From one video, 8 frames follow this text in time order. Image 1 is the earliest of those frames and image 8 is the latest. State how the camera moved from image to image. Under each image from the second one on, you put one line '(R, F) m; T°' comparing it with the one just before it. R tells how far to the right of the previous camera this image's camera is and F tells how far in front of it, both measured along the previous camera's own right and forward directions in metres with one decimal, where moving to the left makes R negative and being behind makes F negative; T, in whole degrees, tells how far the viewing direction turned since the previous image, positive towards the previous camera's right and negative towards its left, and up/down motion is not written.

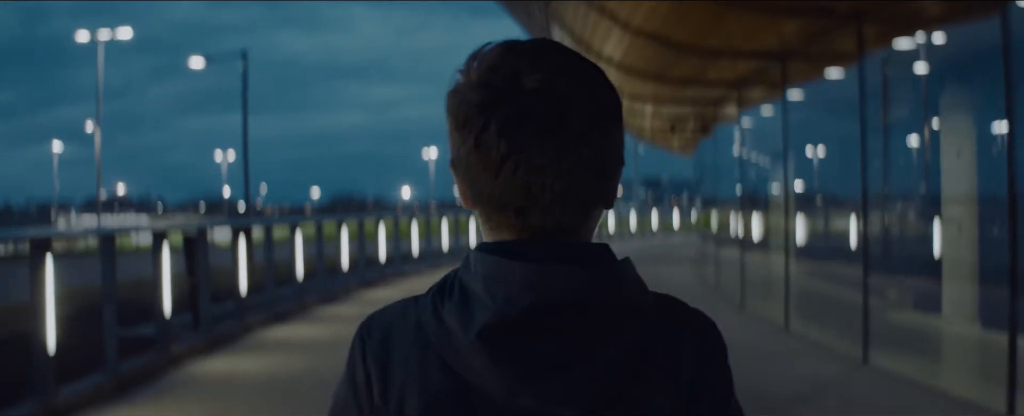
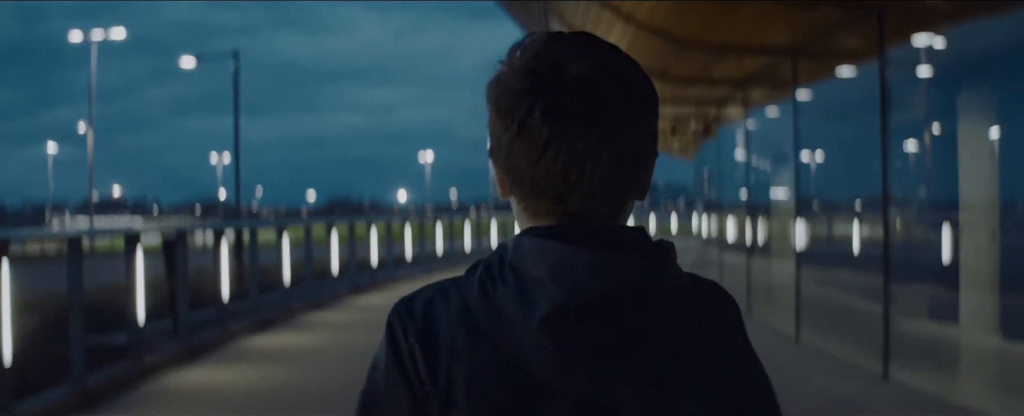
(0.0, +0.3) m; 0°
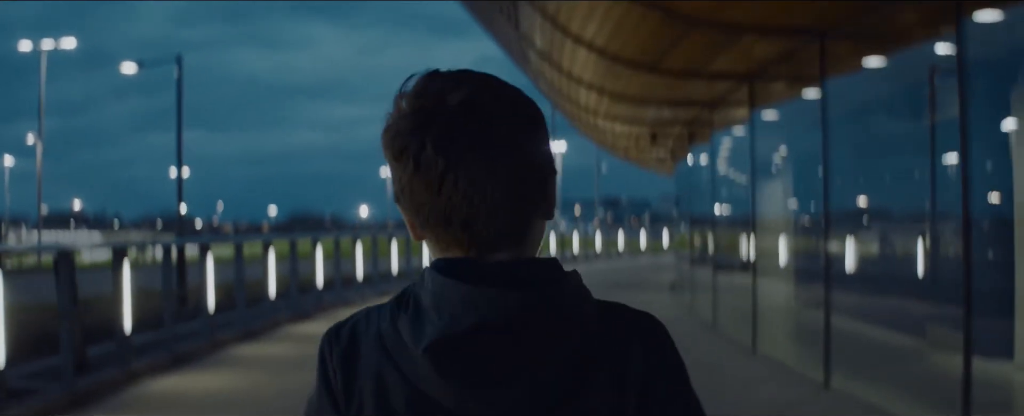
(0.0, +1.1) m; +2°
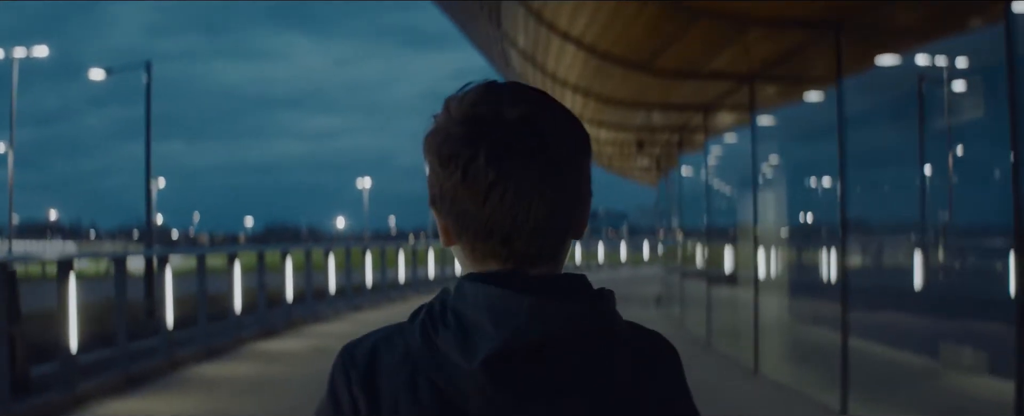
(0.0, +0.4) m; +1°
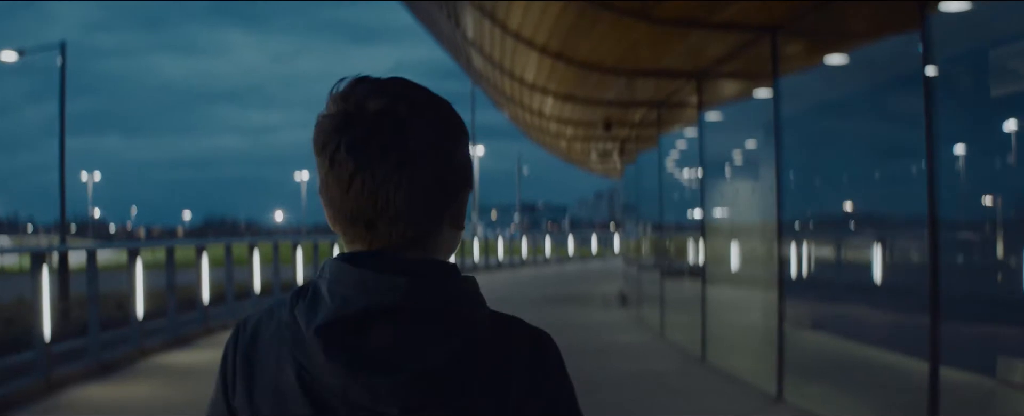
(-0.1, +1.1) m; +3°
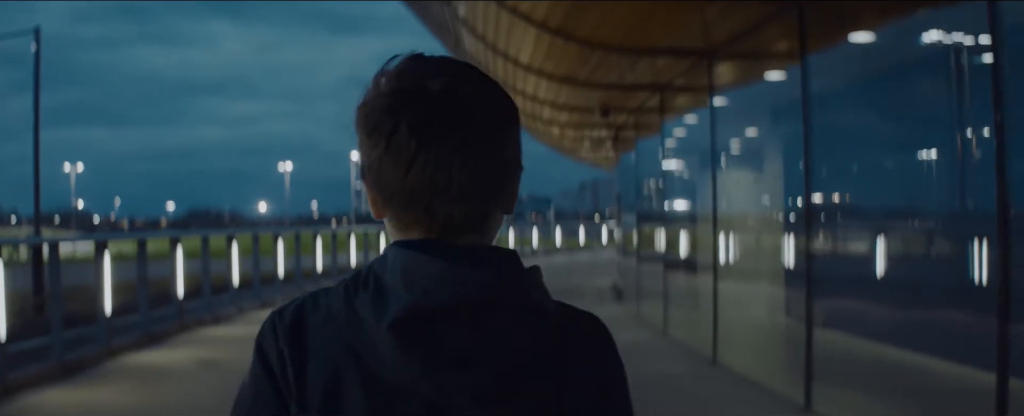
(-0.1, +0.4) m; +1°
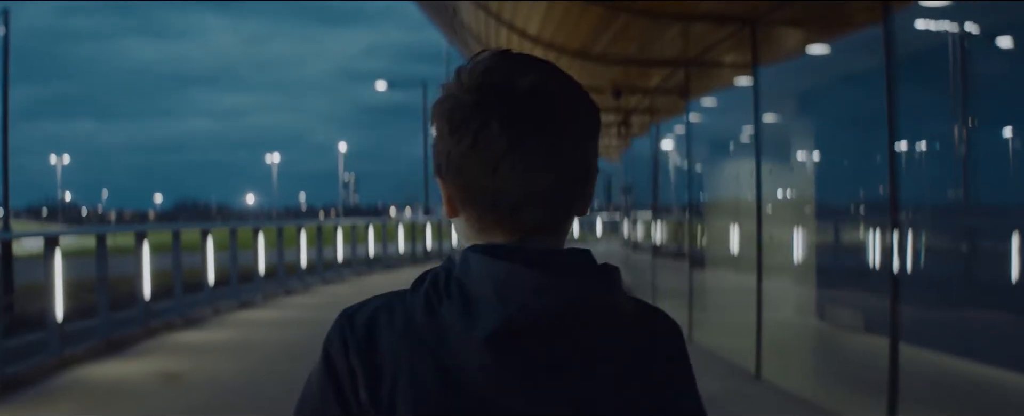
(-0.1, +0.7) m; +1°
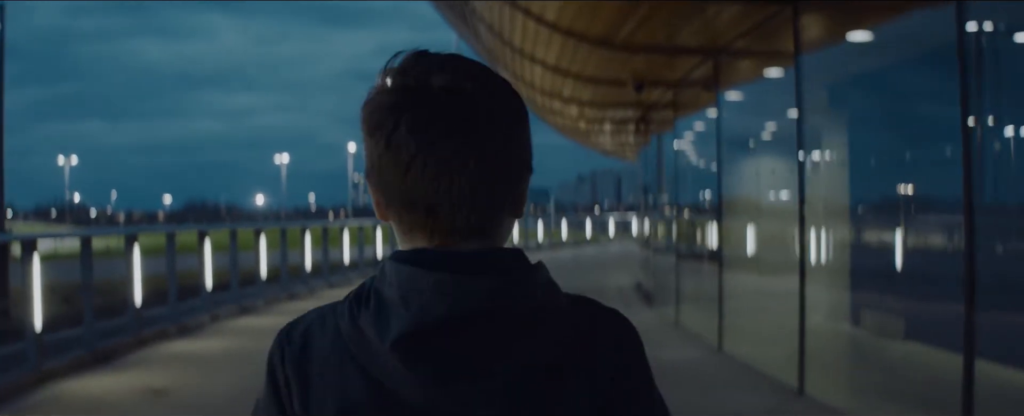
(0.0, +0.4) m; 0°
